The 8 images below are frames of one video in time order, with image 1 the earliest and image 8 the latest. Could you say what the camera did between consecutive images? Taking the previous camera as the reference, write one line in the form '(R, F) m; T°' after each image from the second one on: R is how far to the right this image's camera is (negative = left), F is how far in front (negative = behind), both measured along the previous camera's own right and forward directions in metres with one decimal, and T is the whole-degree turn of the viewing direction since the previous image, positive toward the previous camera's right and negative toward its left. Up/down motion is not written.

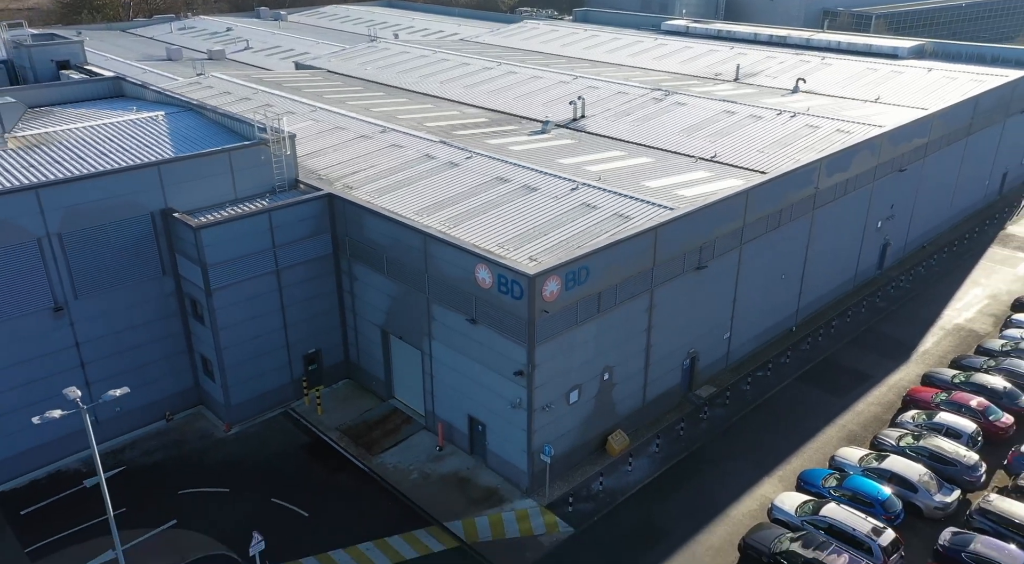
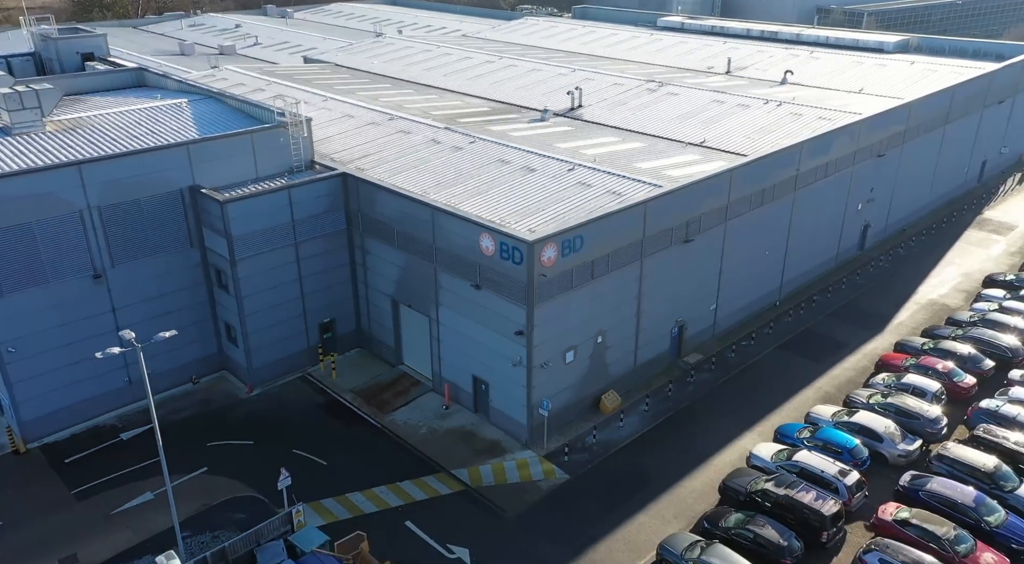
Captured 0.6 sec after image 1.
(0.0, -2.0) m; 0°
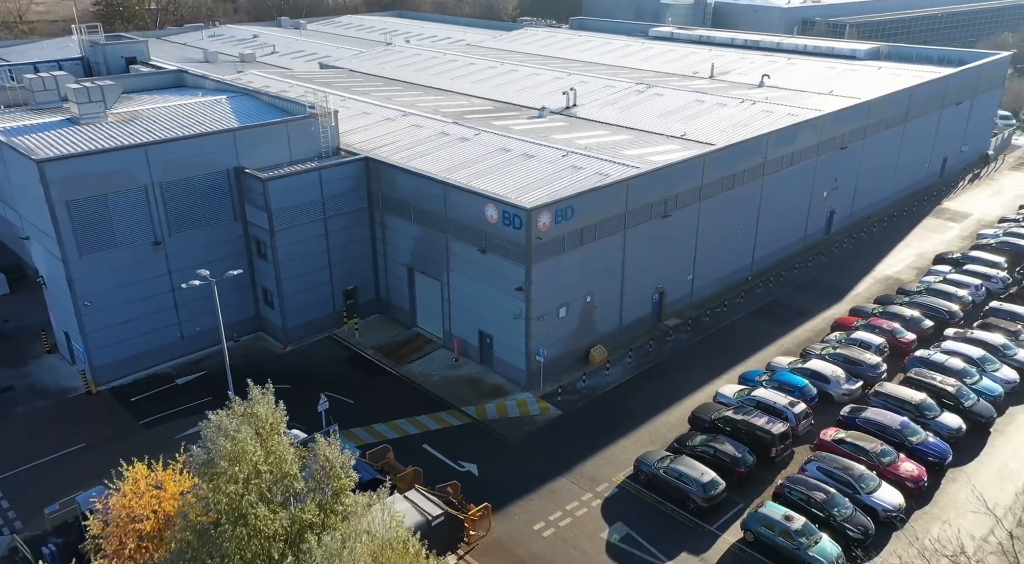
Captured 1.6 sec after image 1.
(0.0, -4.1) m; 0°
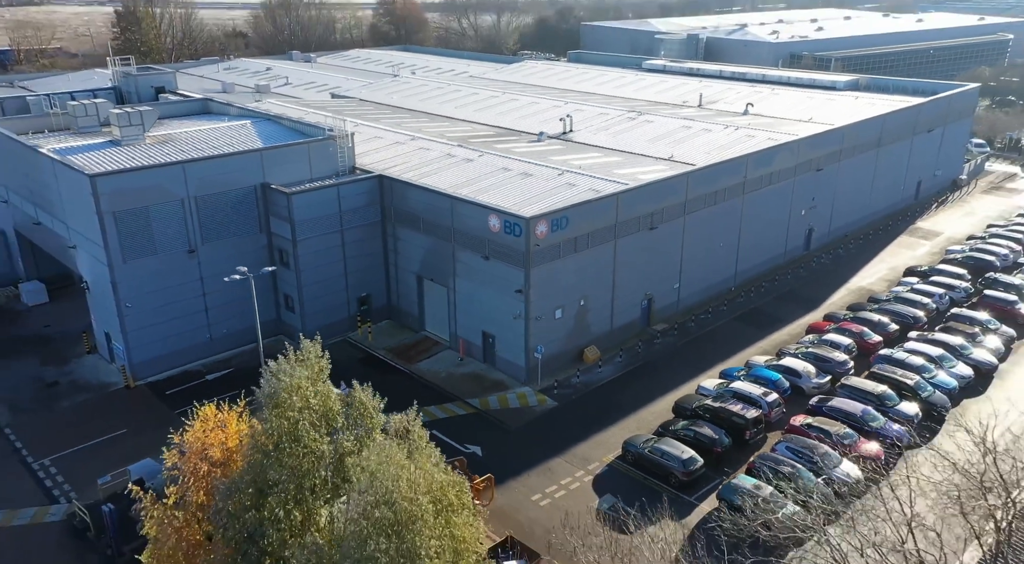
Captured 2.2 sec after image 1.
(0.0, -2.9) m; 0°
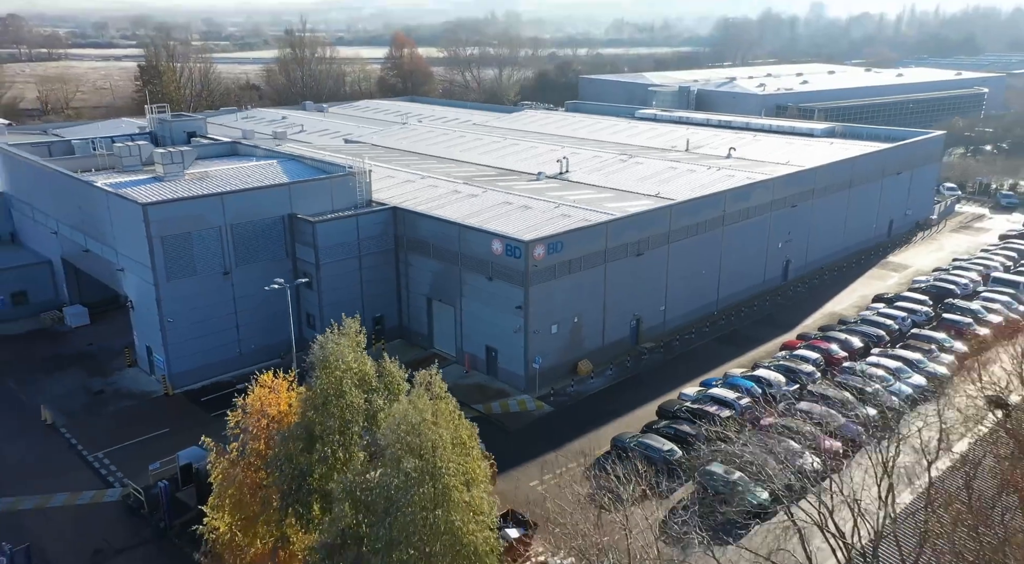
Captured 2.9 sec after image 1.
(0.0, -3.7) m; 0°
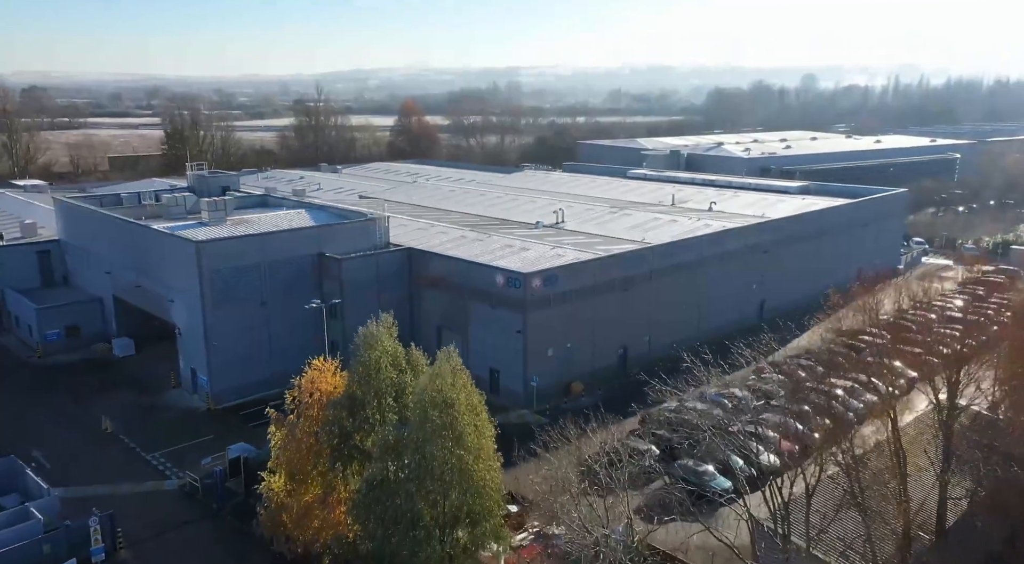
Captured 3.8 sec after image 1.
(0.0, -5.1) m; 0°
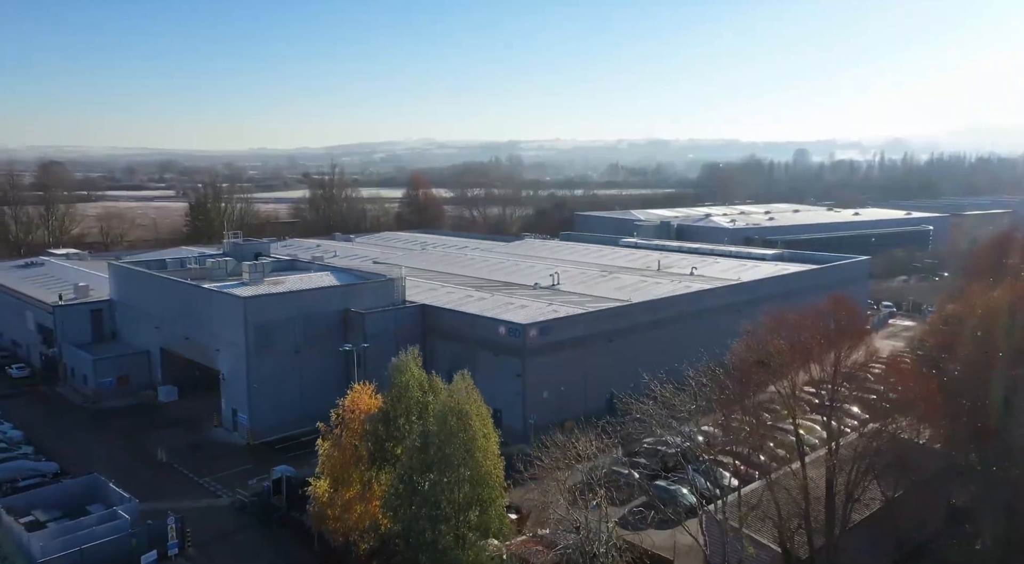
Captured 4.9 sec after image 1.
(0.0, -6.4) m; 0°
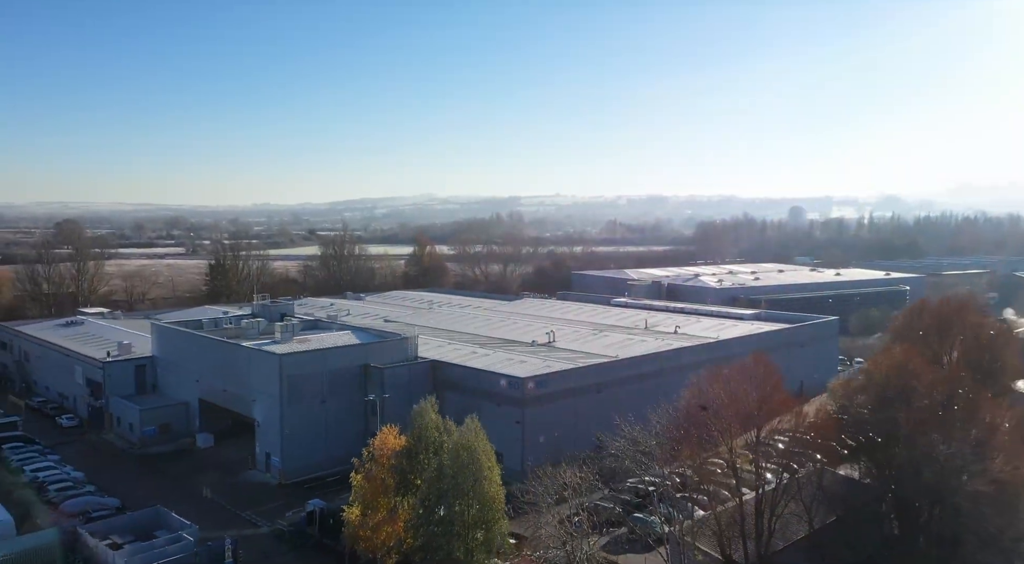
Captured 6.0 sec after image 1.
(+0.1, -6.9) m; 0°
